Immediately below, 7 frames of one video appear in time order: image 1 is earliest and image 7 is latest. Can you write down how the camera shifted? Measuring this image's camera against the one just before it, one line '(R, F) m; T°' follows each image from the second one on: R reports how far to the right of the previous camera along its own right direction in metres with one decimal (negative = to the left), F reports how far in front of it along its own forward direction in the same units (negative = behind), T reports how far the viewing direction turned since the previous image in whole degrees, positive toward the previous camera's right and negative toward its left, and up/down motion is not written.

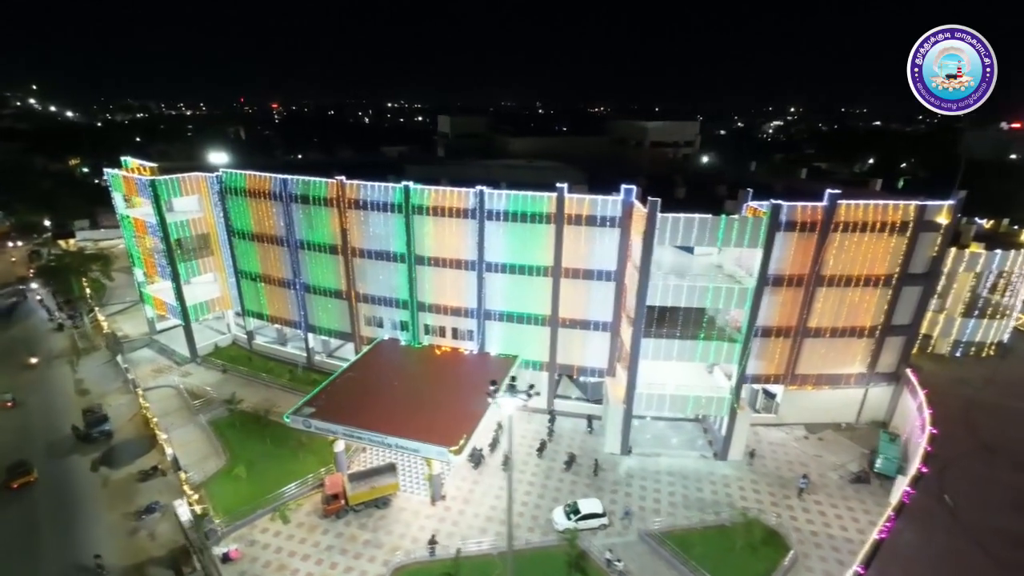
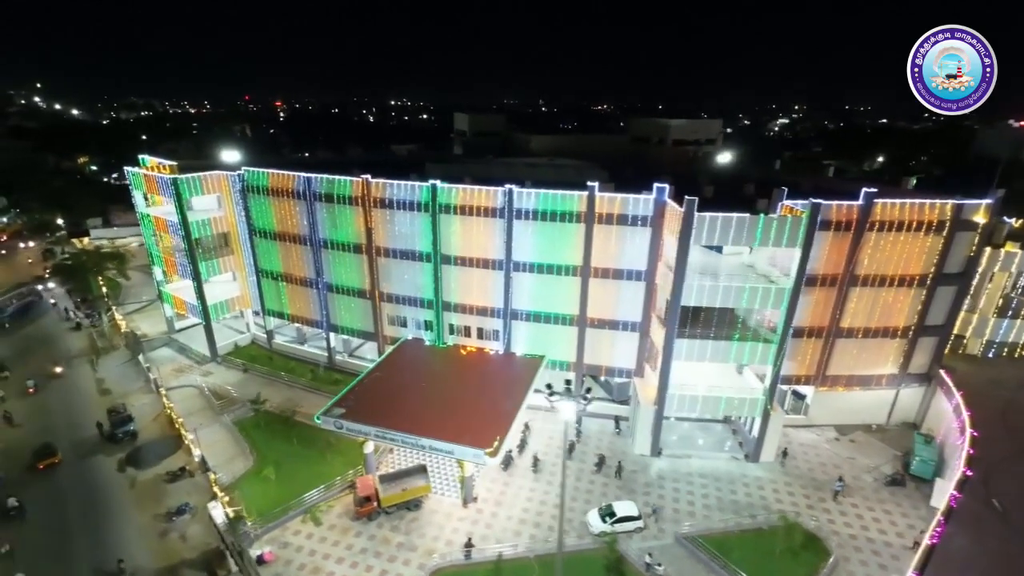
(-2.0, +0.4) m; 0°
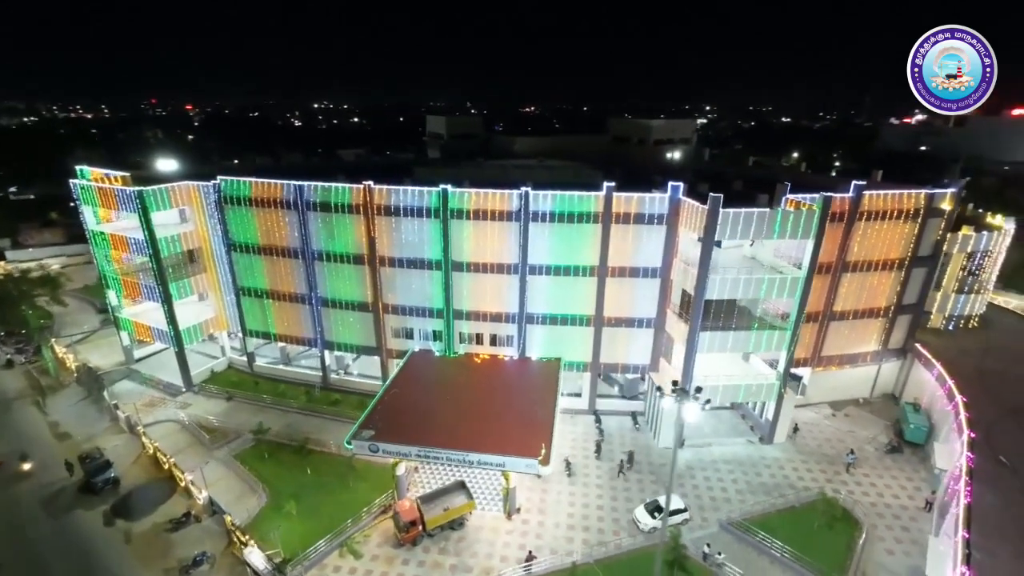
(-6.2, +1.0) m; +8°
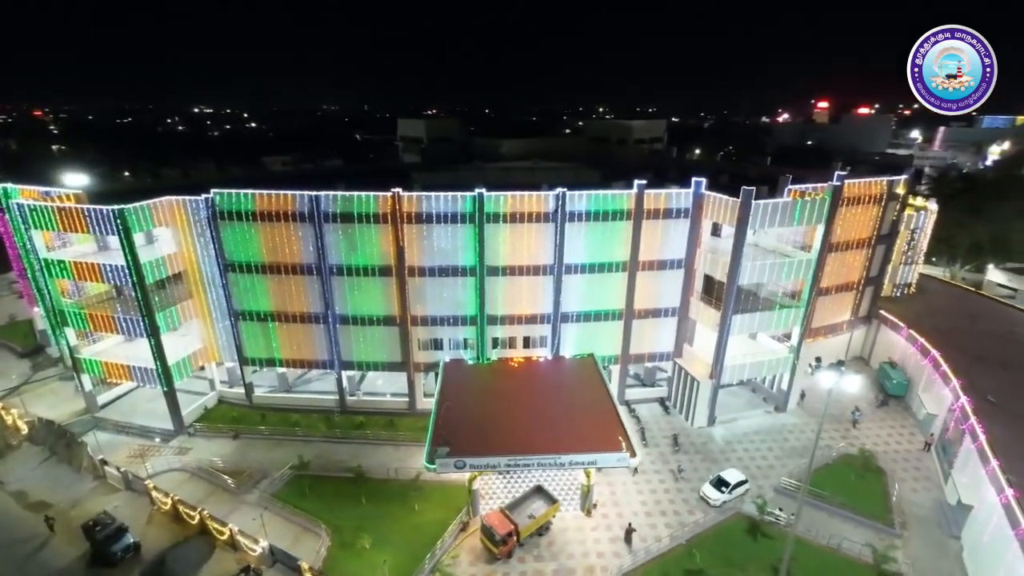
(-9.6, +0.9) m; +10°
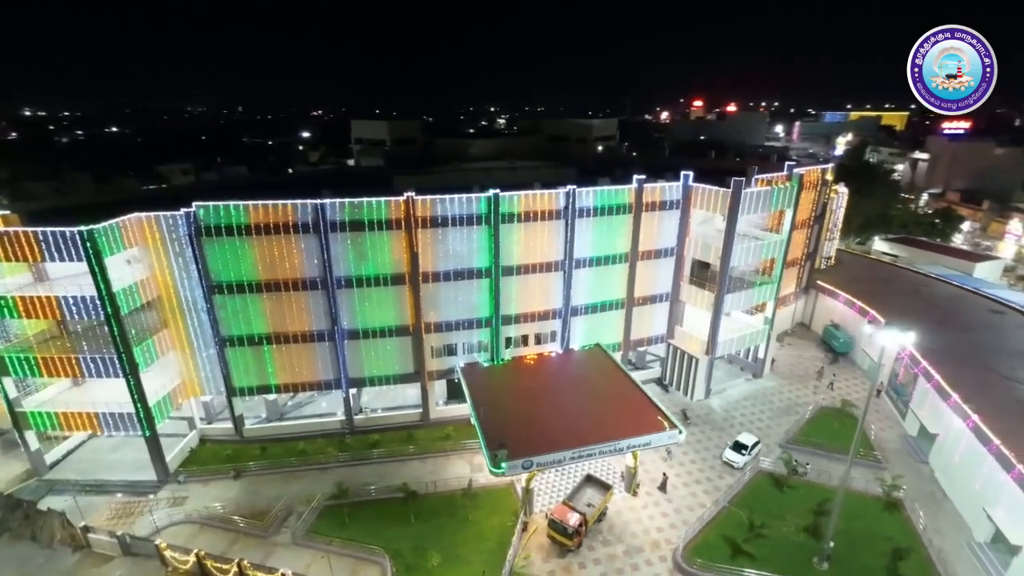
(-8.5, +0.6) m; +11°
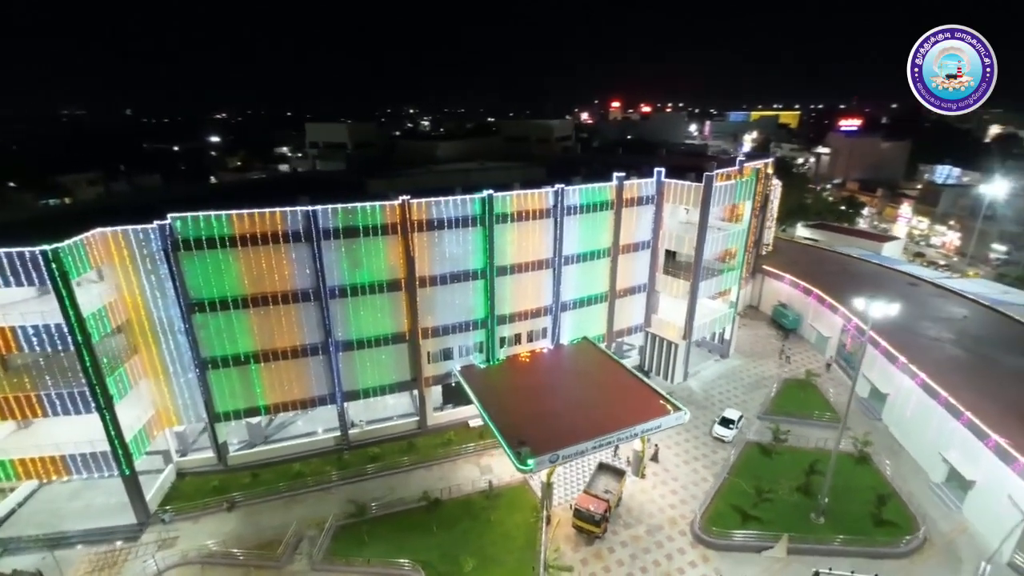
(-5.1, +0.1) m; +8°
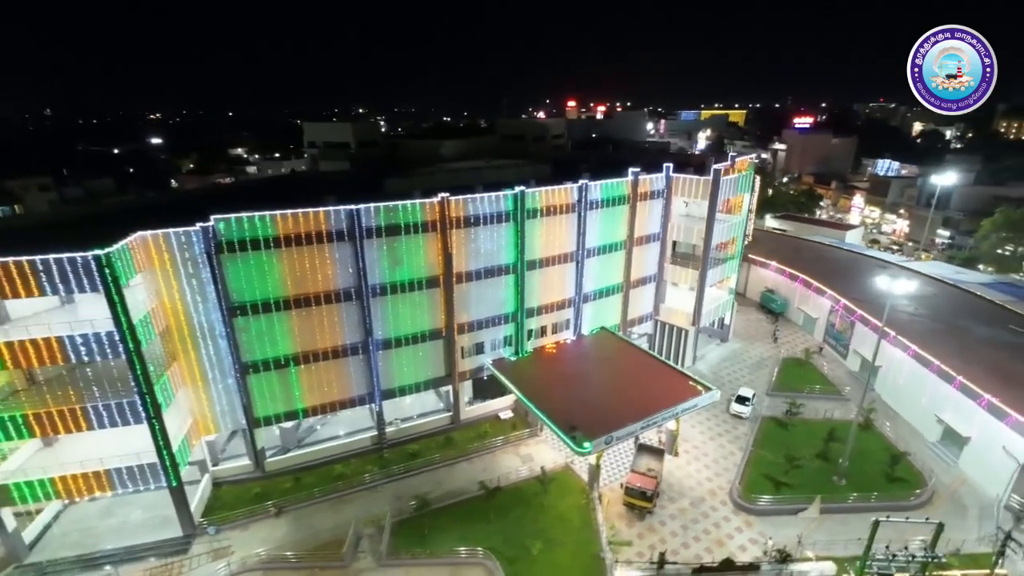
(-5.8, -0.8) m; +5°
